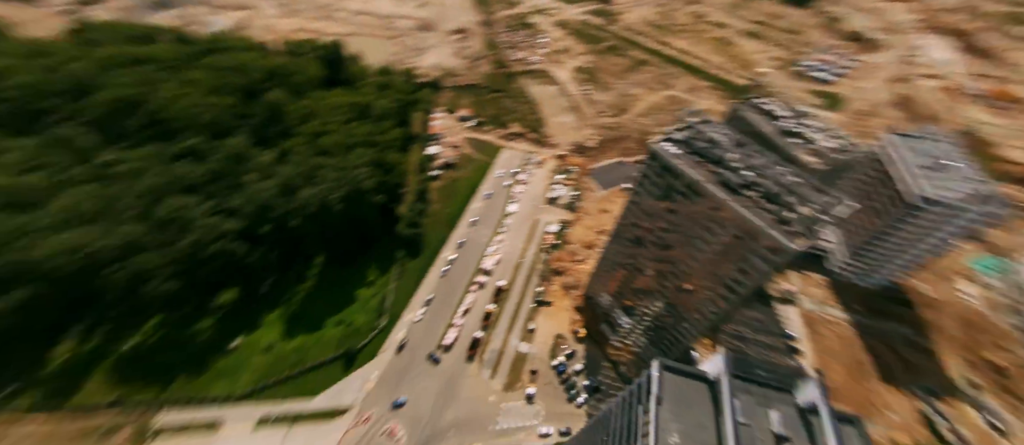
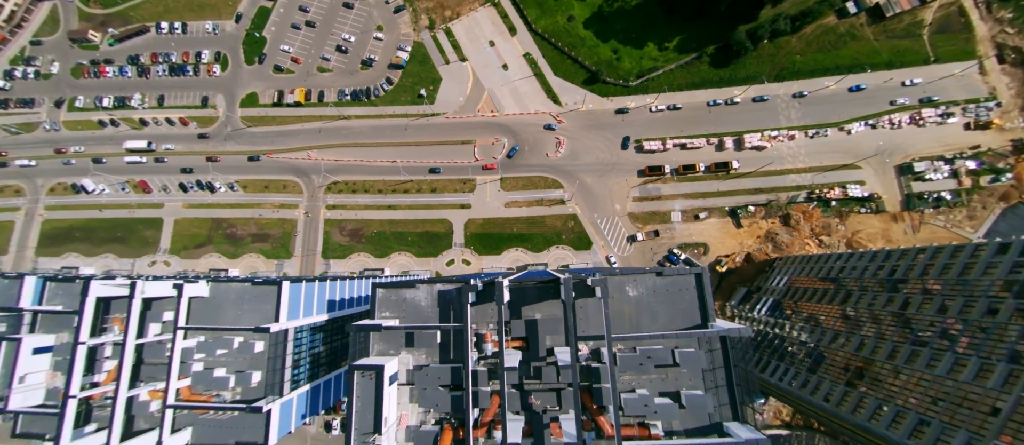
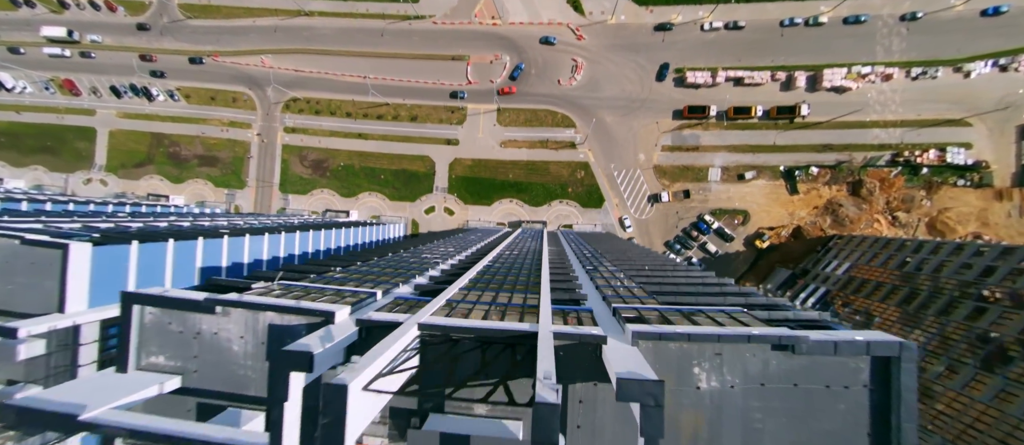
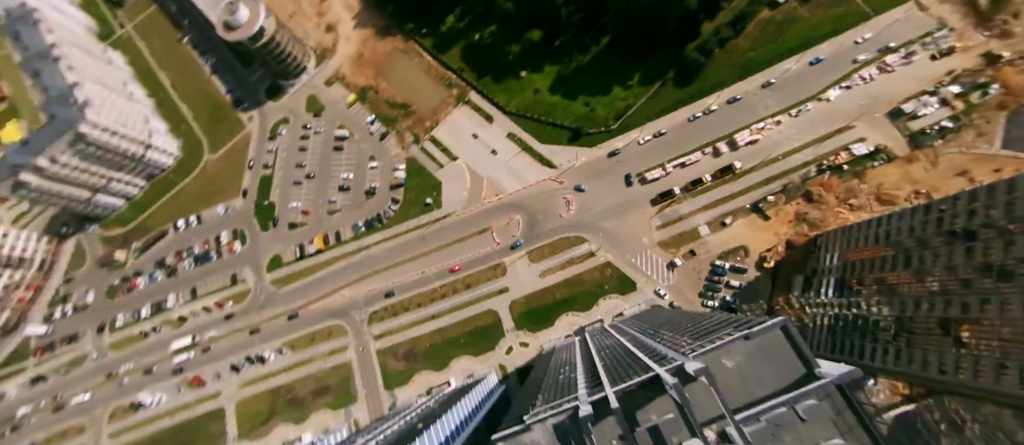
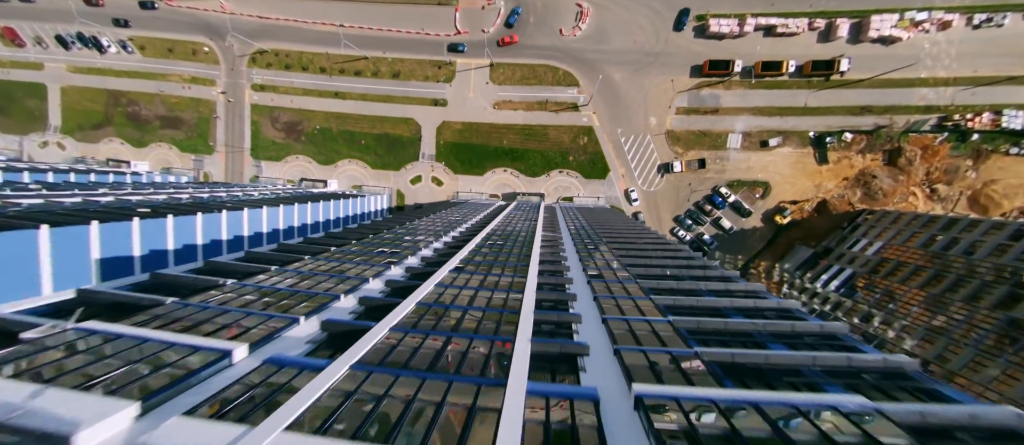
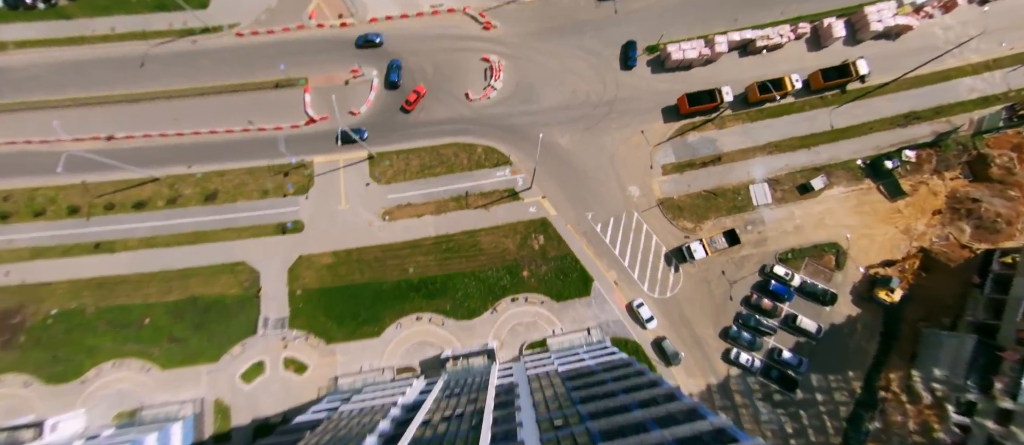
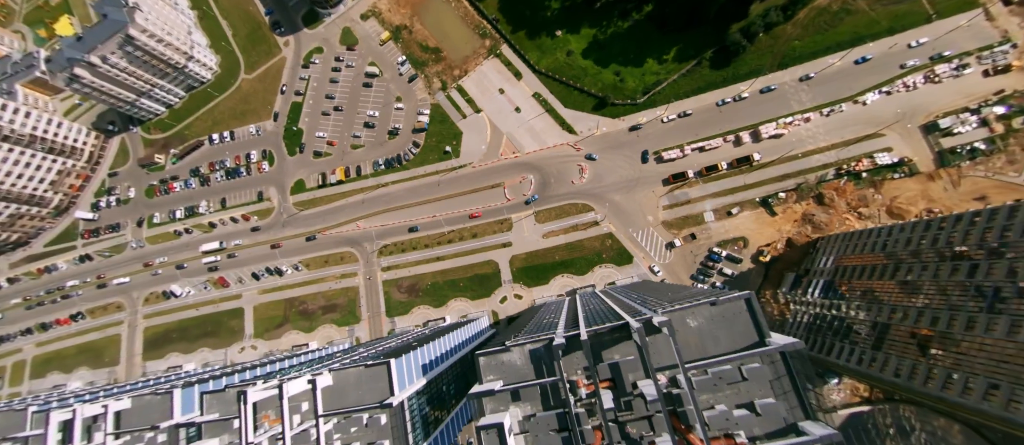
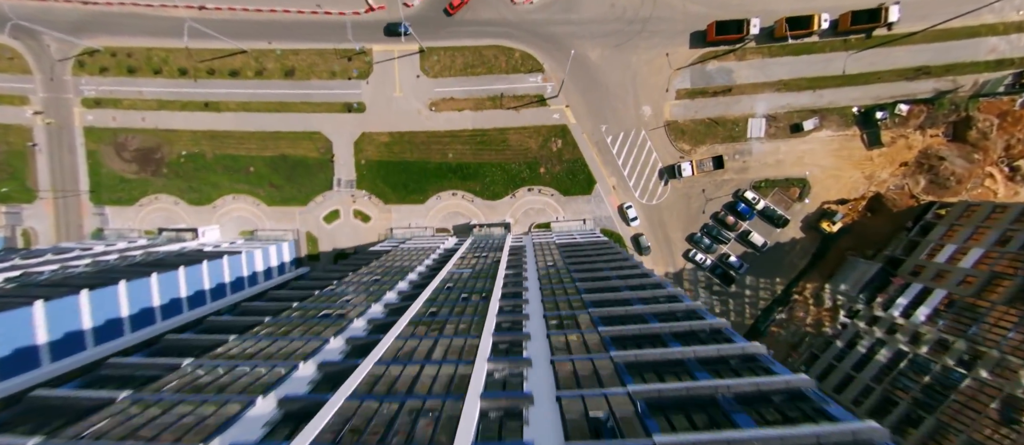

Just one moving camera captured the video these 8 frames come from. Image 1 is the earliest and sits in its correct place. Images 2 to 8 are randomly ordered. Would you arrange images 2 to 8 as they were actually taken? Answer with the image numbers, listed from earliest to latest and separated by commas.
4, 7, 2, 3, 5, 8, 6
